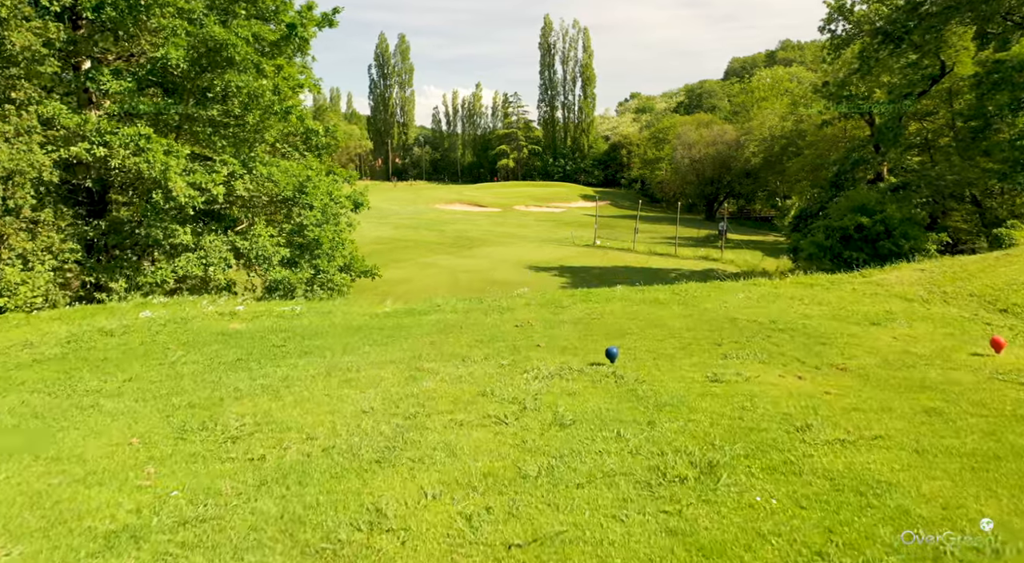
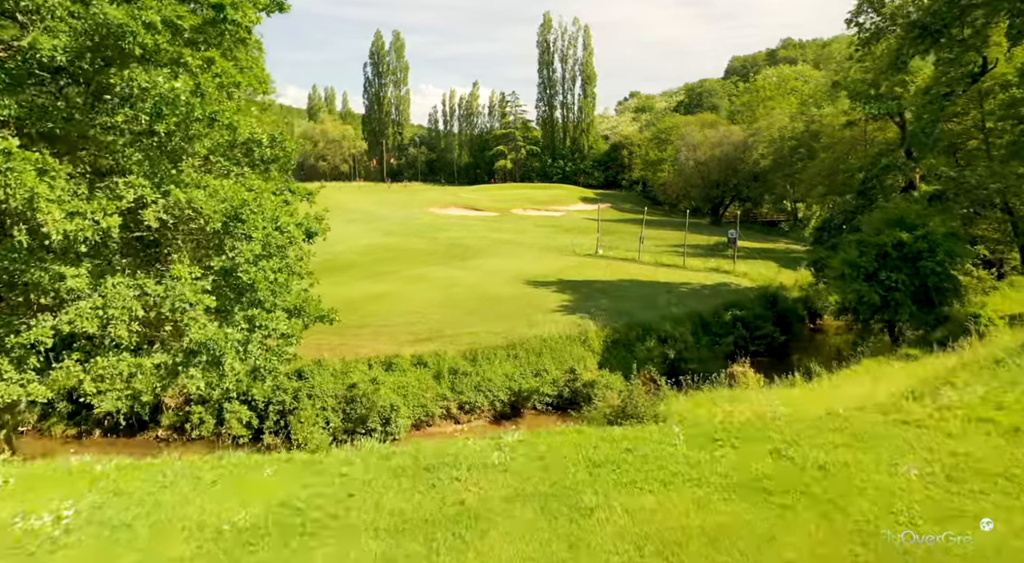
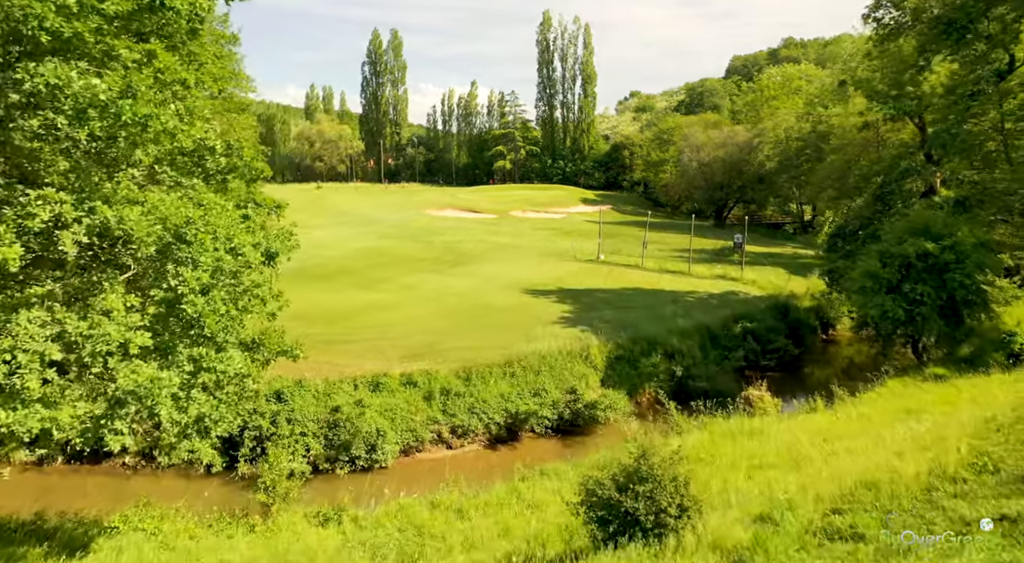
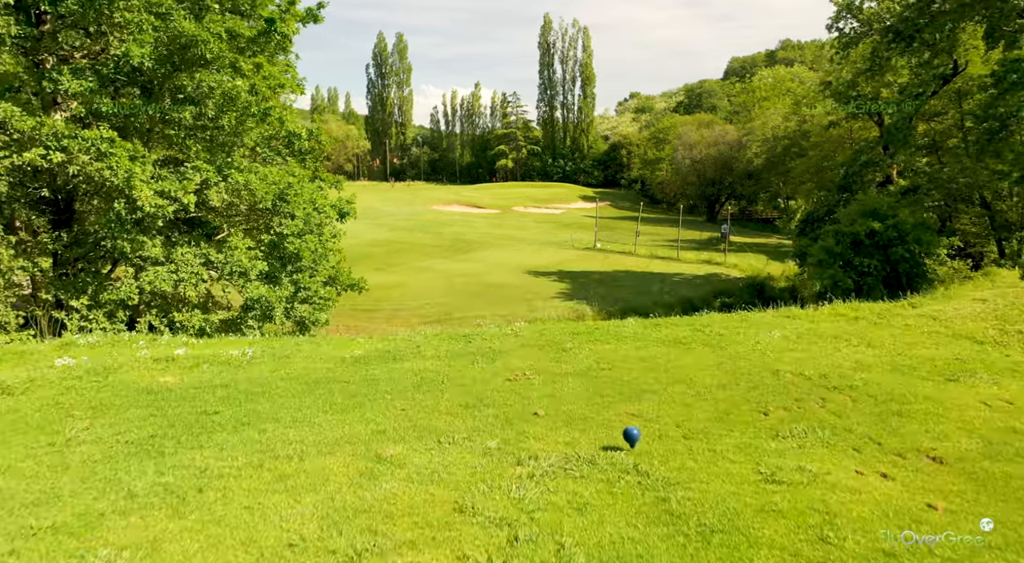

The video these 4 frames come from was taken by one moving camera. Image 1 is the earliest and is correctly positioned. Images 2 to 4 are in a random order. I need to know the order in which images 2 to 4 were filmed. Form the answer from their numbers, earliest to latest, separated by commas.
4, 2, 3
